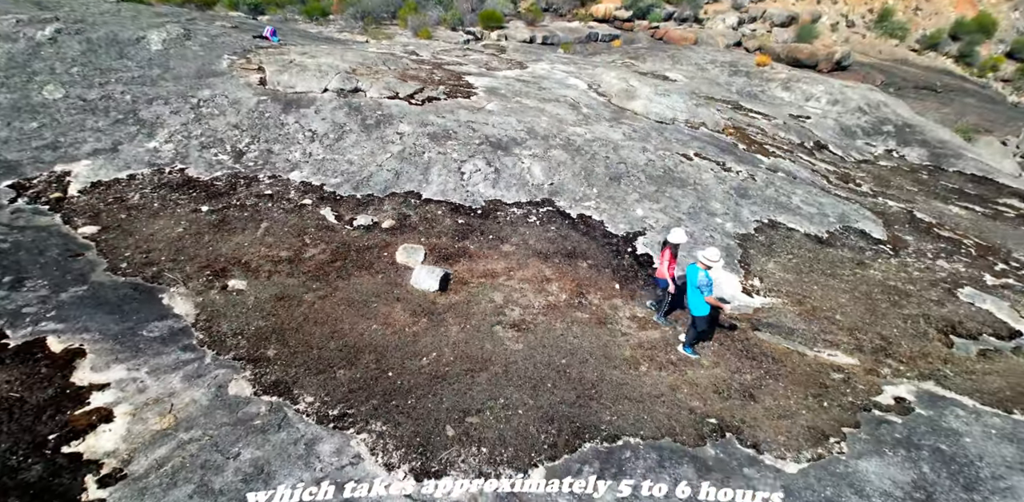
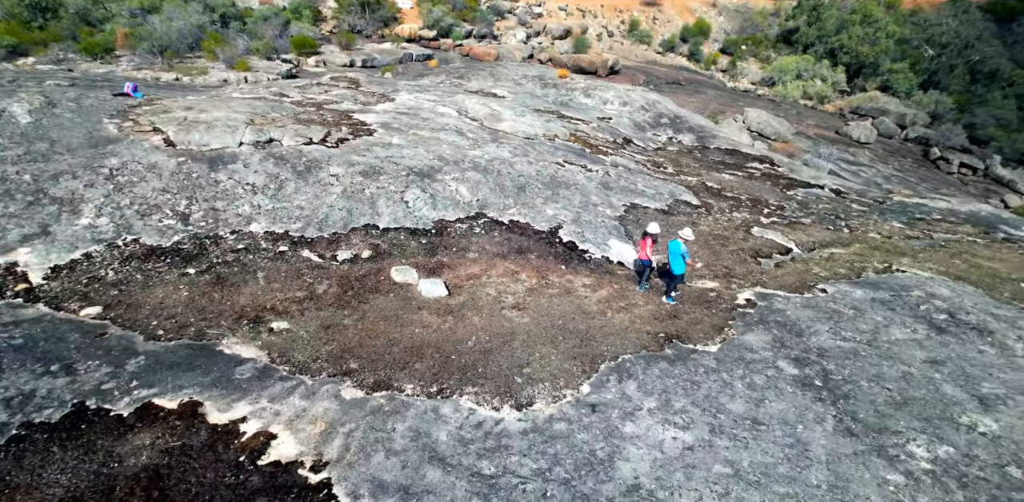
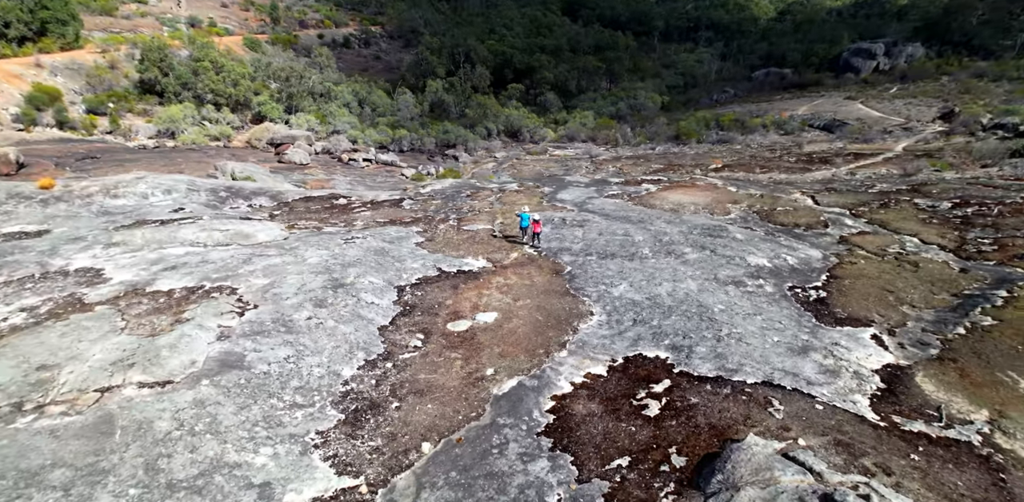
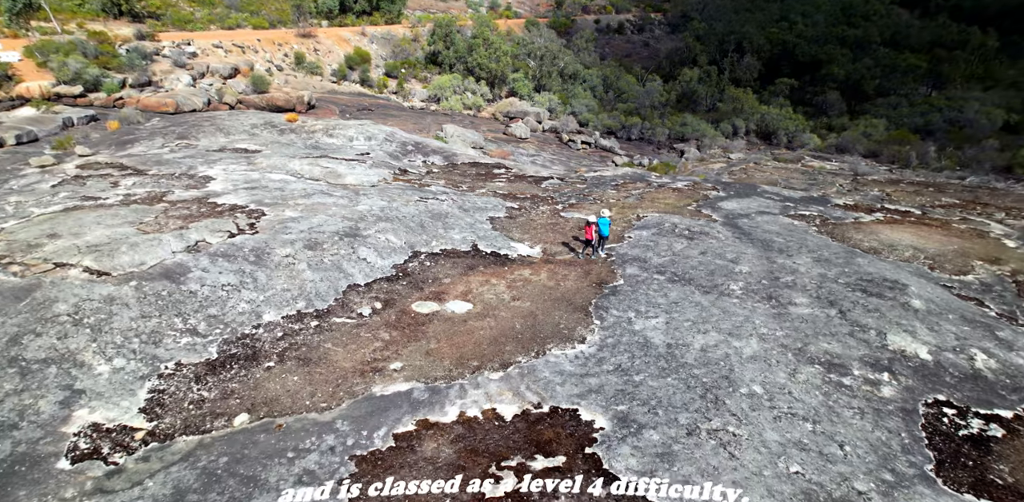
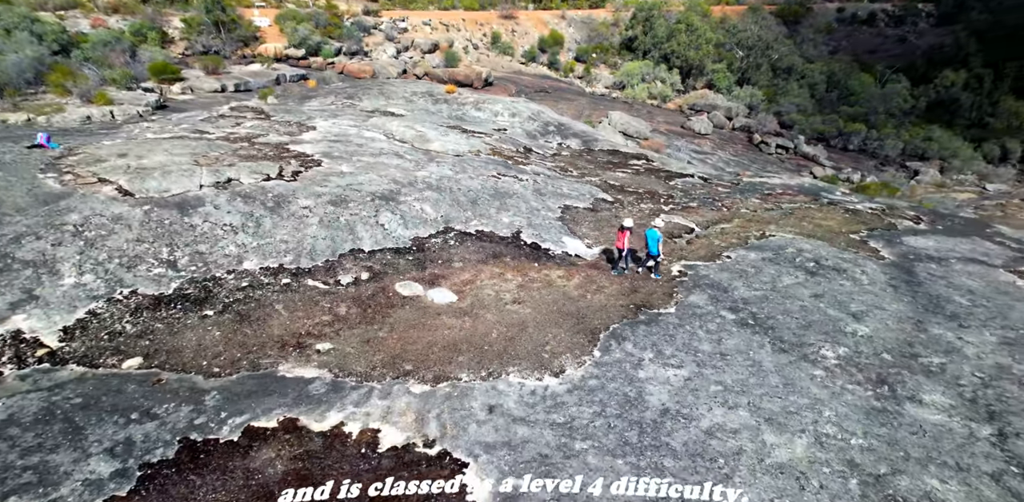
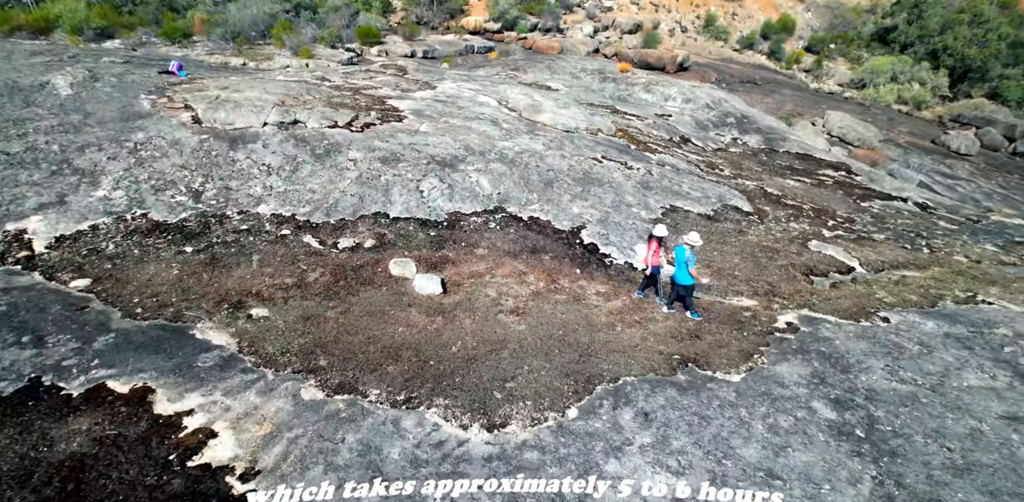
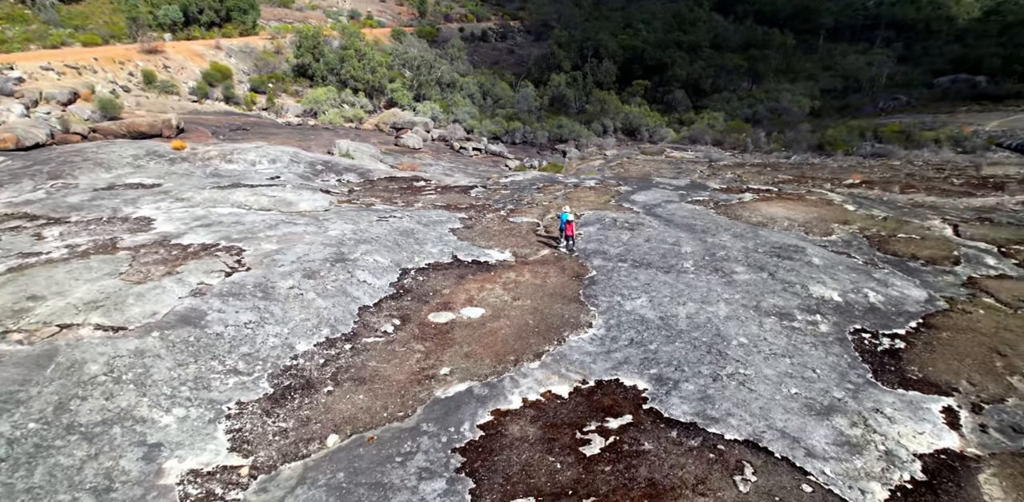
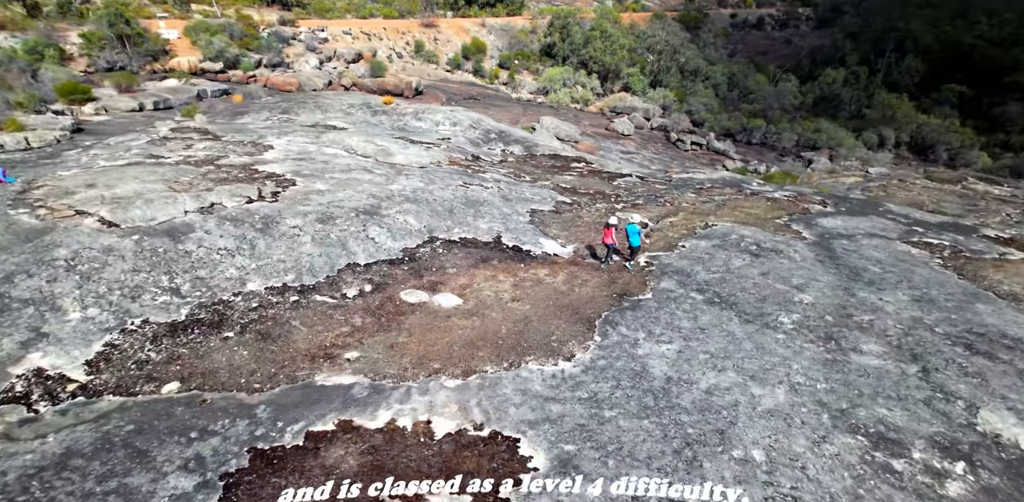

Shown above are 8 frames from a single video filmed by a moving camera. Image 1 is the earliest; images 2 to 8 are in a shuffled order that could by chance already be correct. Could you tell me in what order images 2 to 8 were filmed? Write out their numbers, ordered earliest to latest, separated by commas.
6, 2, 5, 8, 4, 7, 3
